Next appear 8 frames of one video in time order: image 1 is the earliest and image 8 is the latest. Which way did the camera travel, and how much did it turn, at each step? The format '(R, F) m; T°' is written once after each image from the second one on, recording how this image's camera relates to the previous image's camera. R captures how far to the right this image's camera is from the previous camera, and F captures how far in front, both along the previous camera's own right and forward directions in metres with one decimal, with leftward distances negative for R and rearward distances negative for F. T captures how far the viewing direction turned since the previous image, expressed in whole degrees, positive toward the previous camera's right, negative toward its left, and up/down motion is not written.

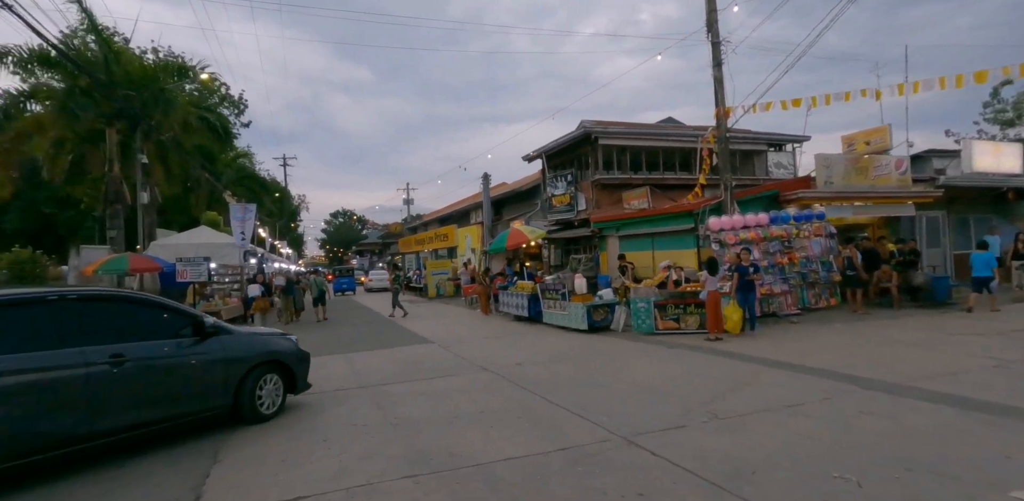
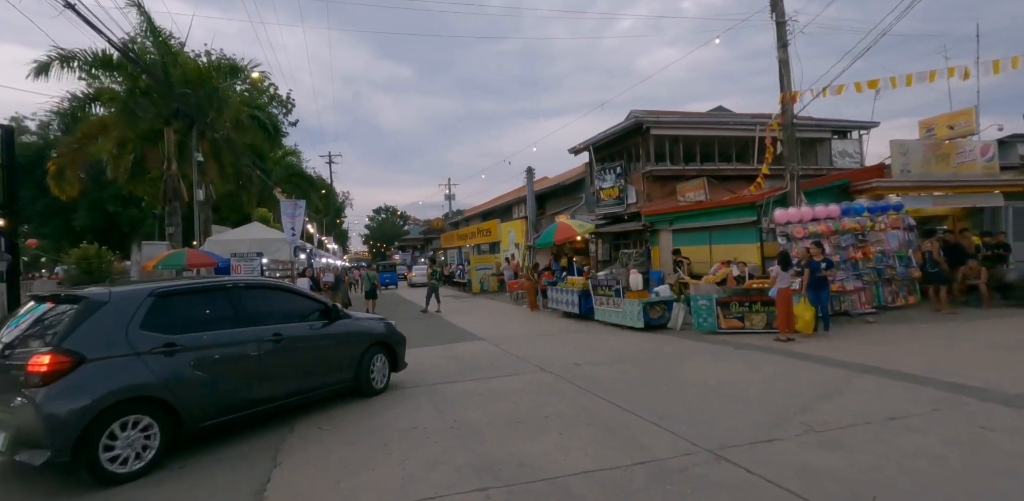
(-0.3, +0.4) m; -4°
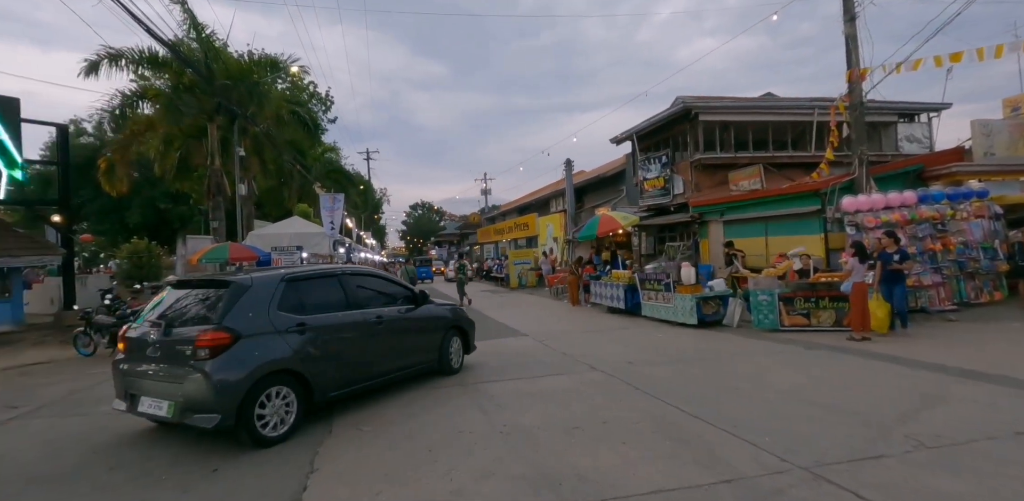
(-0.2, +0.5) m; -4°
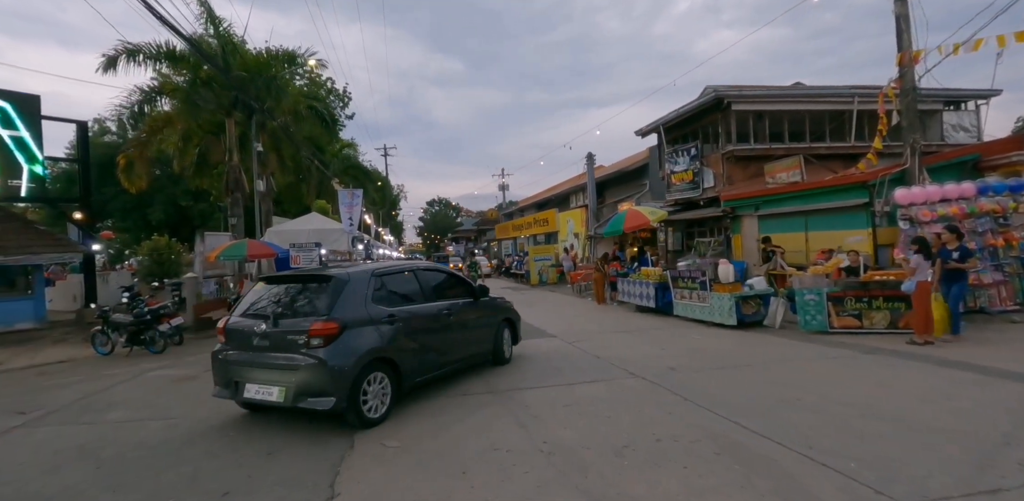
(-0.2, +0.5) m; -2°
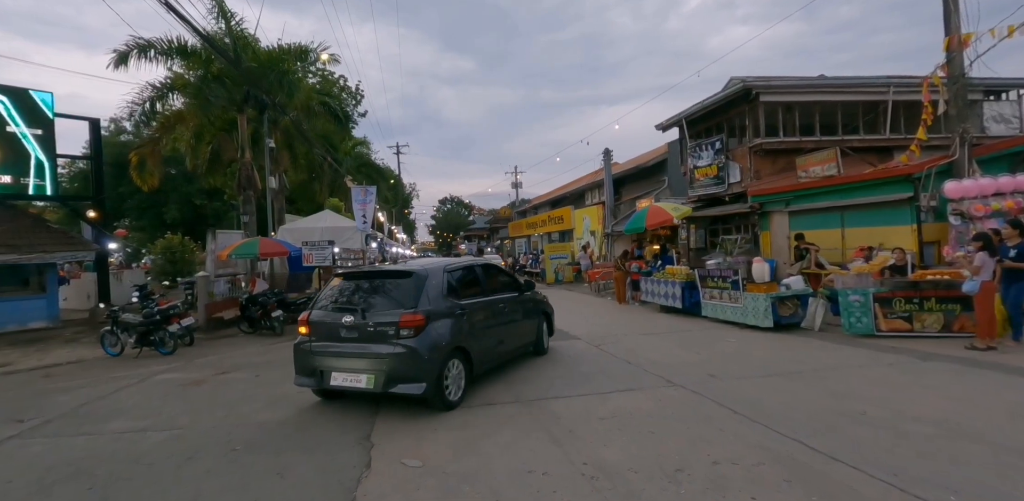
(-0.2, +0.5) m; -1°
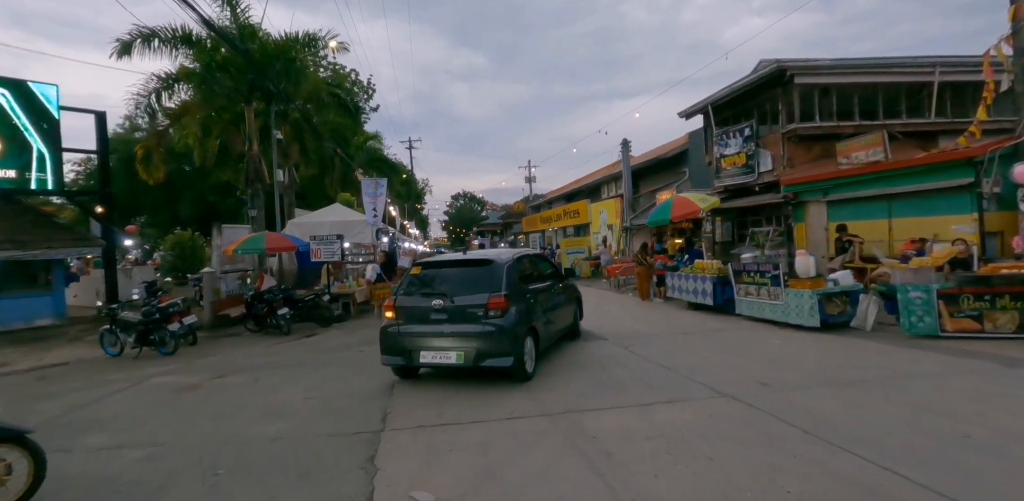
(-0.1, +0.8) m; -1°
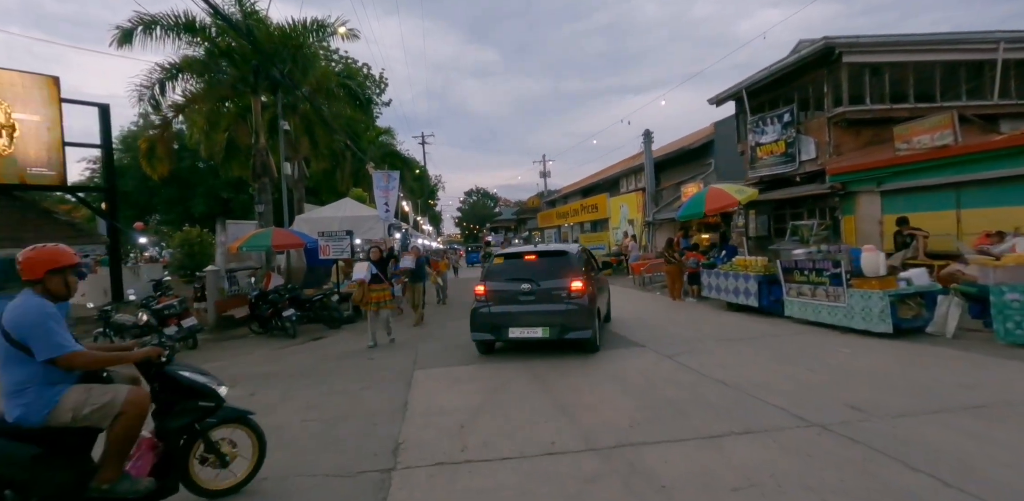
(-0.2, +1.0) m; -1°
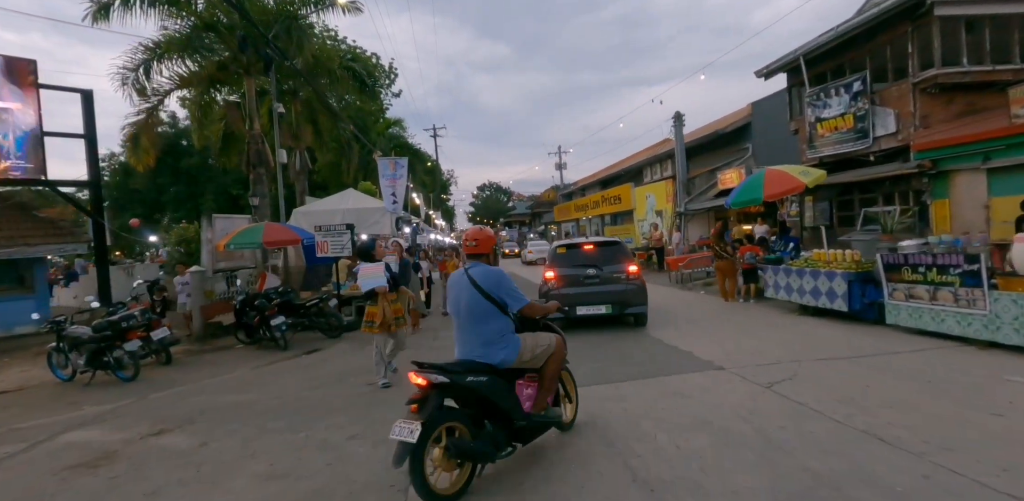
(-0.3, +1.9) m; -1°
